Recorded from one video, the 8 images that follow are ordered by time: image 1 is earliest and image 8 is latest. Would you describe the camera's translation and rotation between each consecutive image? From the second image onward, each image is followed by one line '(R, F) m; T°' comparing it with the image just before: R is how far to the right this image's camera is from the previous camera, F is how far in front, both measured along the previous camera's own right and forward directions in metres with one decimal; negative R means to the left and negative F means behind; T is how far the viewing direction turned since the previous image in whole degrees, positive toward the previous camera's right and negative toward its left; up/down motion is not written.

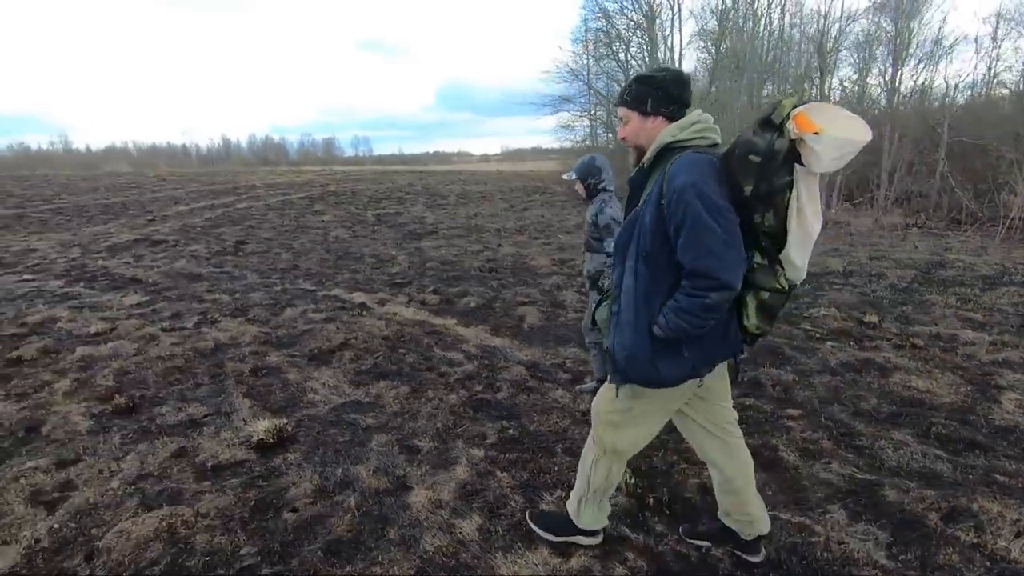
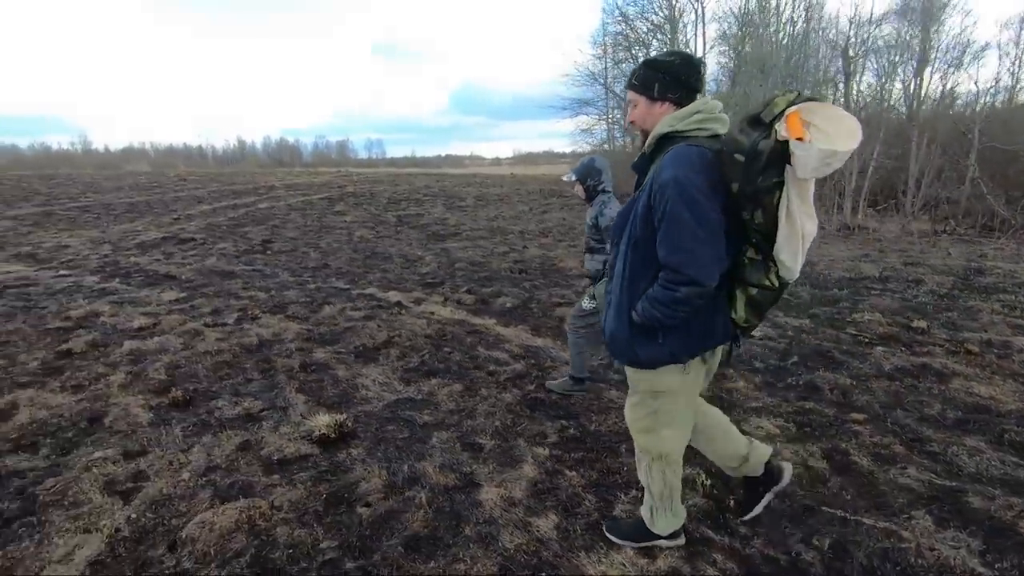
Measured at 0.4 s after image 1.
(-0.4, 0.0) m; -1°
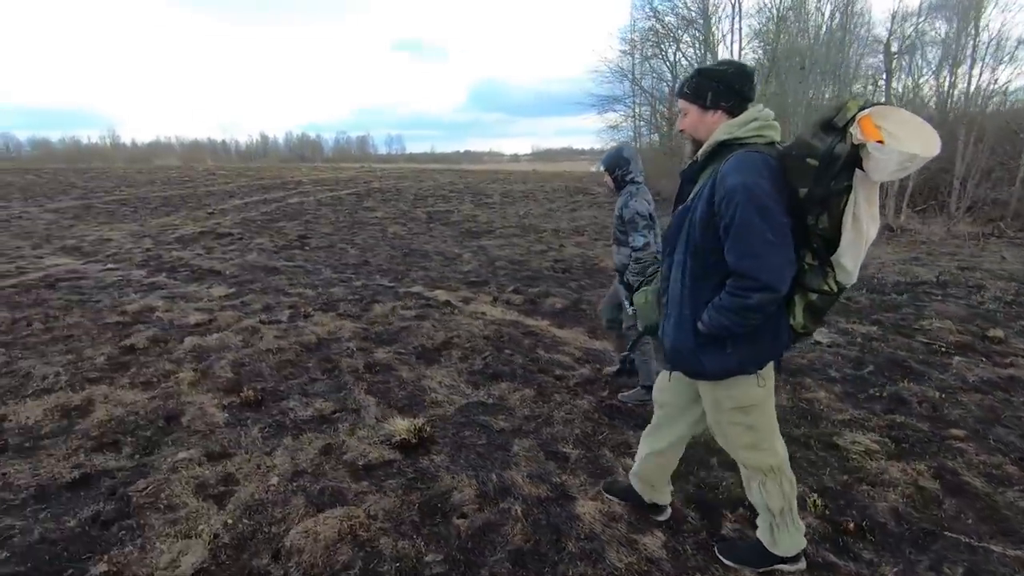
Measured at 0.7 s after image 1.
(-0.5, +0.1) m; -2°
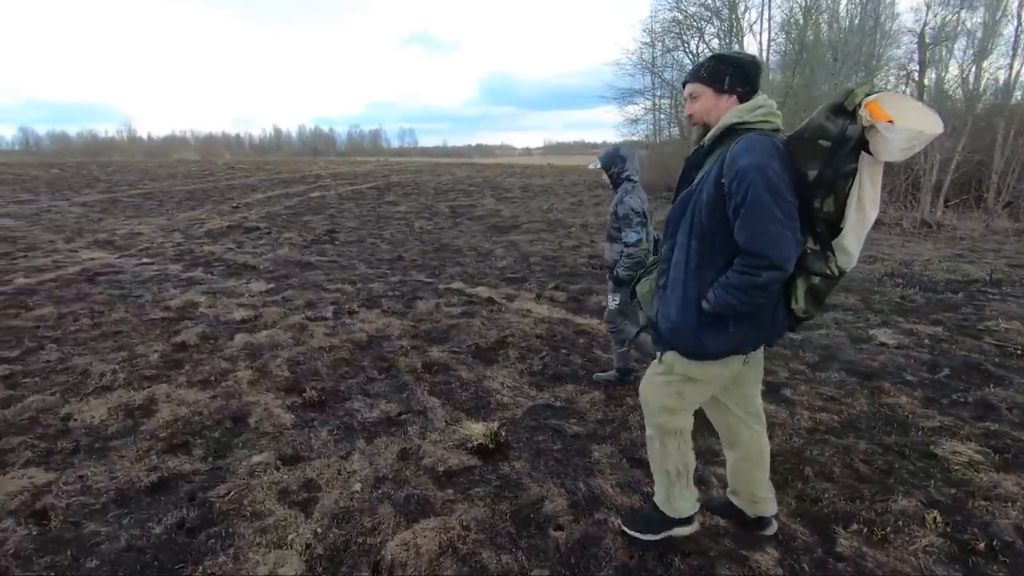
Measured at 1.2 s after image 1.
(-0.5, +0.1) m; -1°
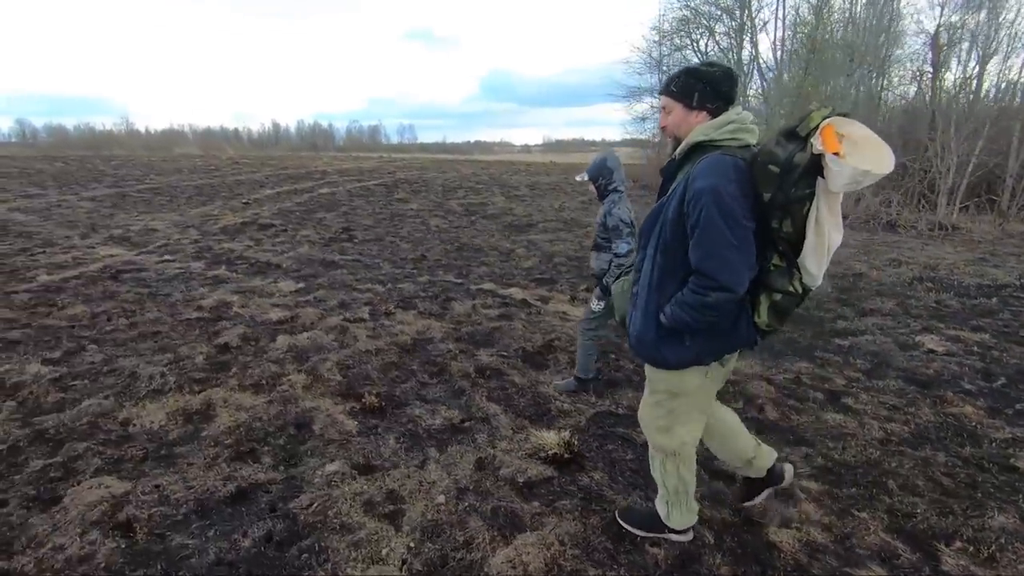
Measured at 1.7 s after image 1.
(-0.5, +0.1) m; 0°
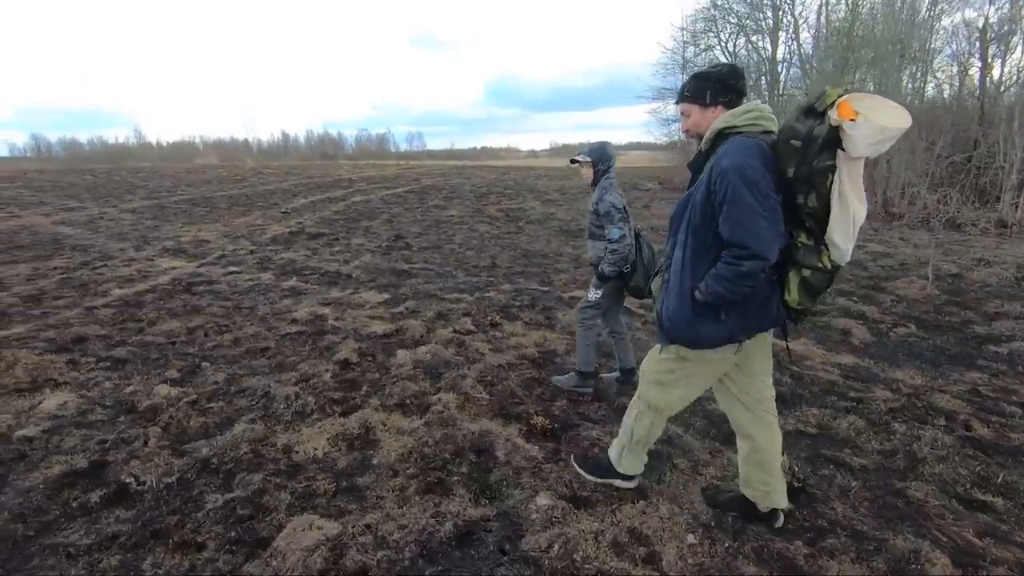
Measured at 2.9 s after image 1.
(-1.2, +0.3) m; -1°
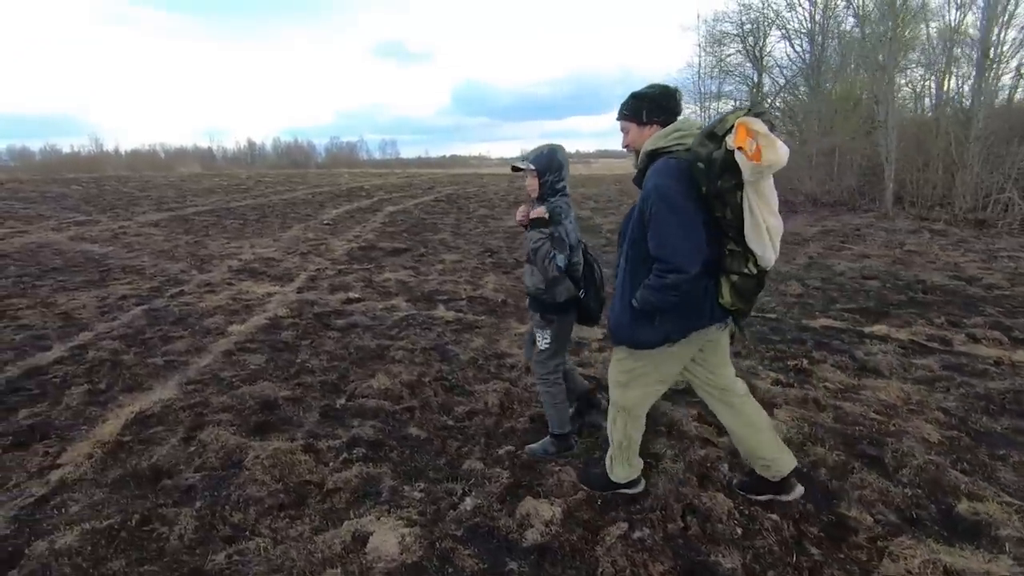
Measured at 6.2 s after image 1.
(-3.1, +1.5) m; +3°
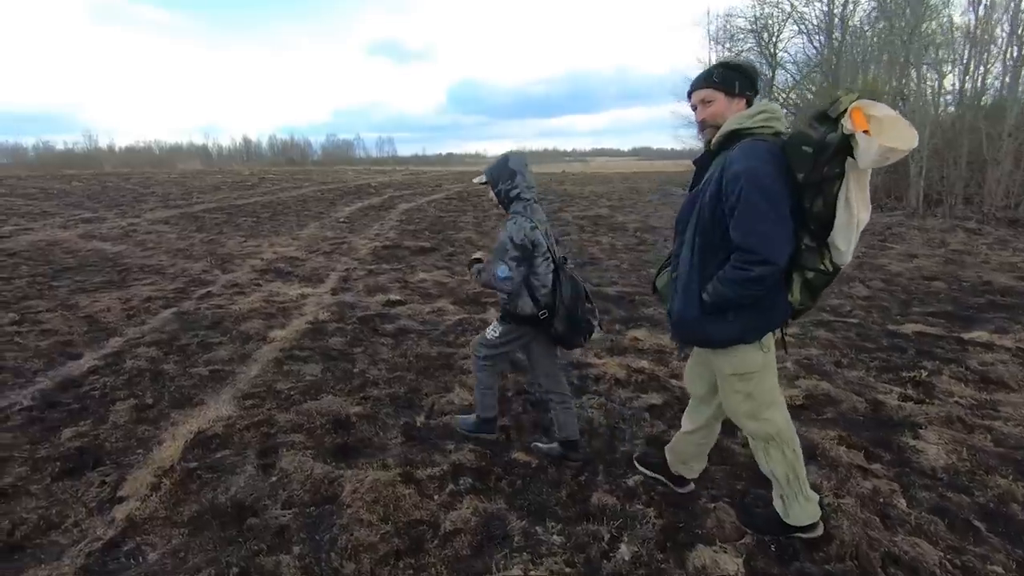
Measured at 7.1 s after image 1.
(-0.8, +0.5) m; 0°
